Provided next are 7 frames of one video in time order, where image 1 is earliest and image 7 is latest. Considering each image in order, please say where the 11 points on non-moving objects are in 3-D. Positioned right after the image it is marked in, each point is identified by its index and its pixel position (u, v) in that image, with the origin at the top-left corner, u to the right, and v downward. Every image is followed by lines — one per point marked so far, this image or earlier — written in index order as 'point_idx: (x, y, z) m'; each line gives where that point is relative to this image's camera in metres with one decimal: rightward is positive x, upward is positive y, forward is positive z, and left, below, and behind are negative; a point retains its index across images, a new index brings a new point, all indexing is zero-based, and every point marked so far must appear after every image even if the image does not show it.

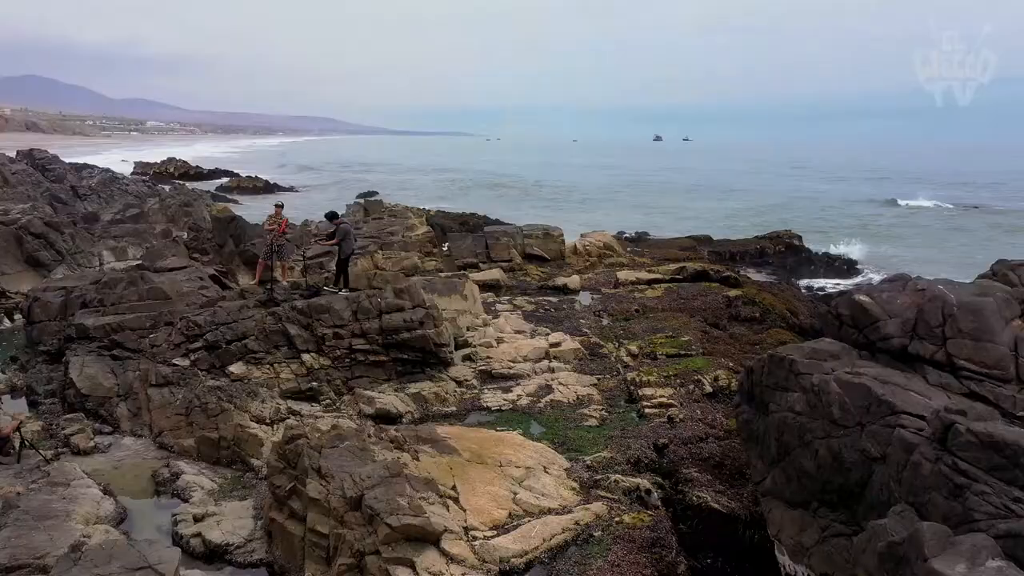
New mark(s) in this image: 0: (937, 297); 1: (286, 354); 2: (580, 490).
0: (+3.8, -0.1, +7.3) m
1: (-3.8, -1.1, +13.4) m
2: (+0.8, -2.5, +9.8) m
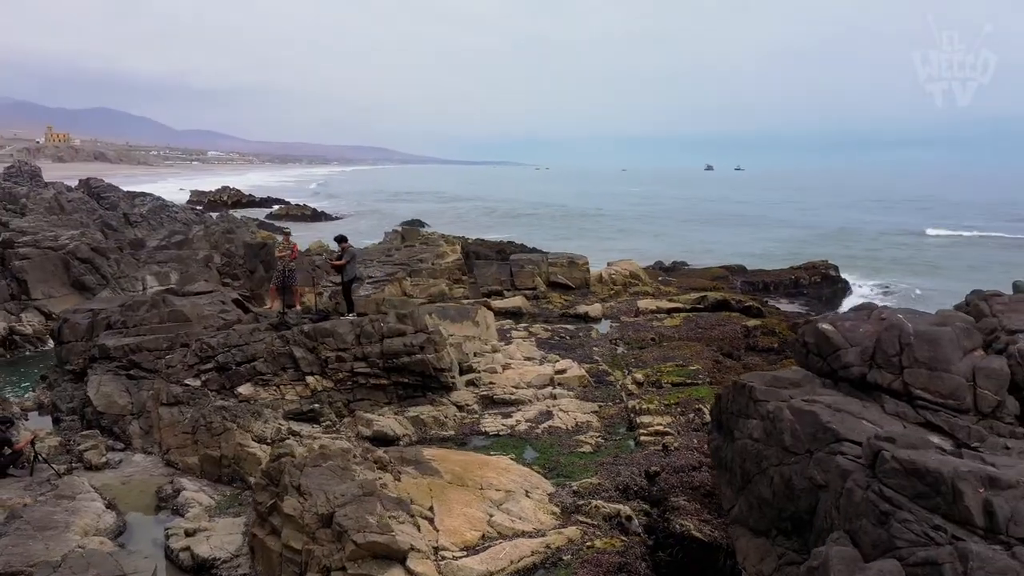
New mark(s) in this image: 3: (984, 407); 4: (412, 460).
0: (+3.5, -0.3, +7.3) m
1: (-3.8, -1.5, +13.8) m
2: (+0.6, -2.8, +9.9) m
3: (+4.0, -1.0, +6.8) m
4: (-1.3, -2.2, +10.3) m
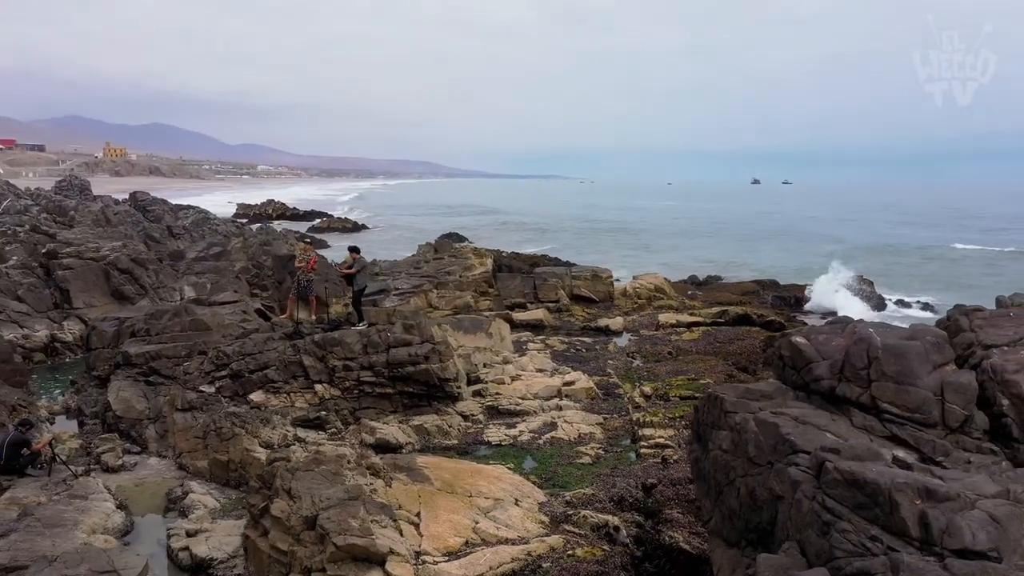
0: (+3.2, -0.5, +7.3) m
1: (-3.8, -1.7, +14.2) m
2: (+0.5, -3.0, +10.0) m
3: (+3.7, -1.1, +6.8) m
4: (-1.4, -2.4, +10.5) m
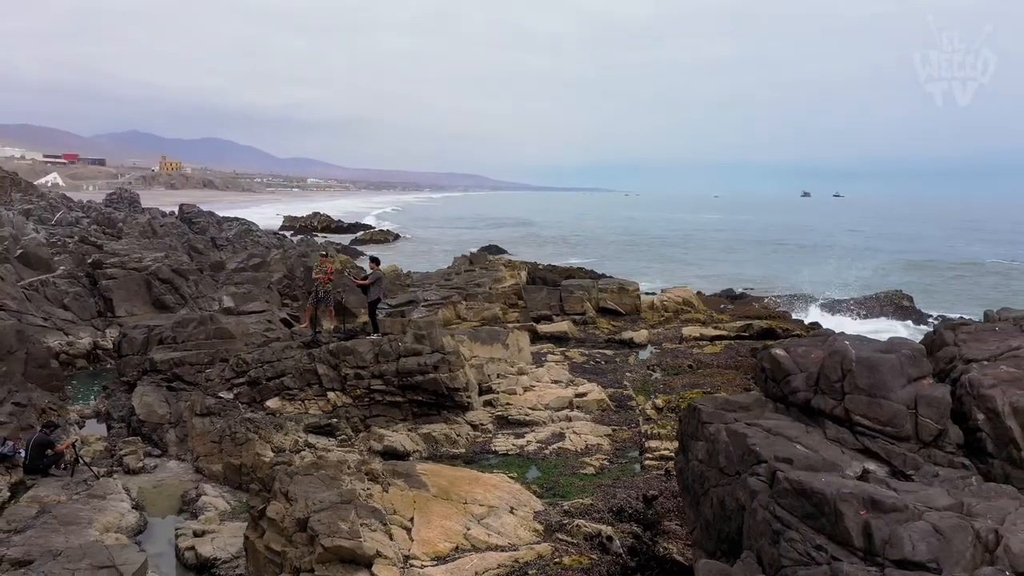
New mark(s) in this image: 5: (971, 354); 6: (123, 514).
0: (+3.0, -0.6, +7.3) m
1: (-3.6, -1.9, +14.5) m
2: (+0.4, -3.1, +10.1) m
3: (+3.5, -1.2, +6.7) m
4: (-1.5, -2.5, +10.7) m
5: (+4.3, -0.6, +7.4) m
6: (-5.6, -3.2, +11.5) m
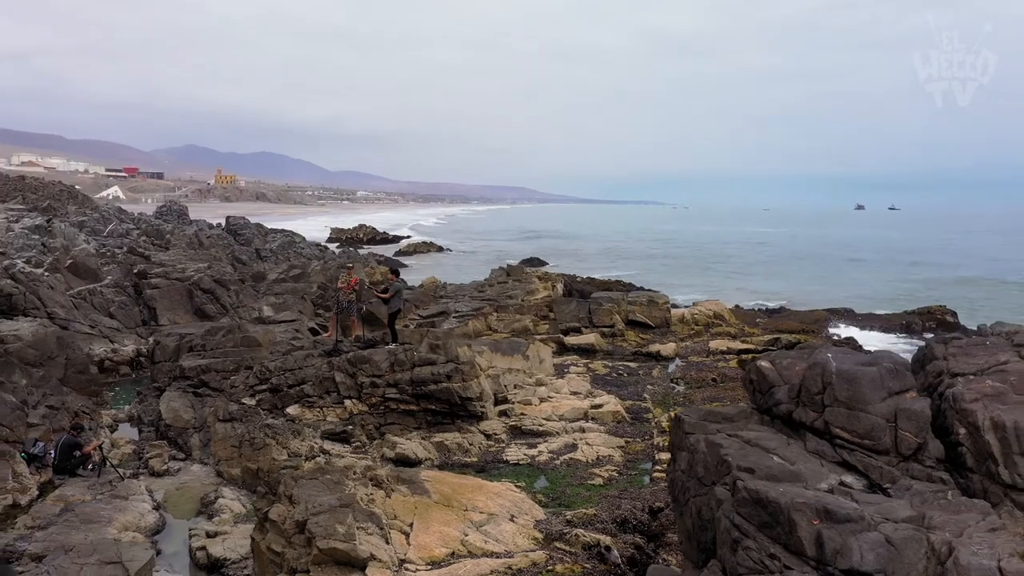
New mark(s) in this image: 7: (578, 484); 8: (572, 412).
0: (+2.8, -0.7, +7.3) m
1: (-3.3, -2.1, +14.9) m
2: (+0.4, -3.2, +10.3) m
3: (+3.3, -1.4, +6.7) m
4: (-1.4, -2.6, +10.9) m
5: (+4.1, -0.7, +7.4) m
6: (-5.5, -3.4, +11.9) m
7: (+1.1, -3.1, +12.8) m
8: (+1.2, -2.5, +15.8) m
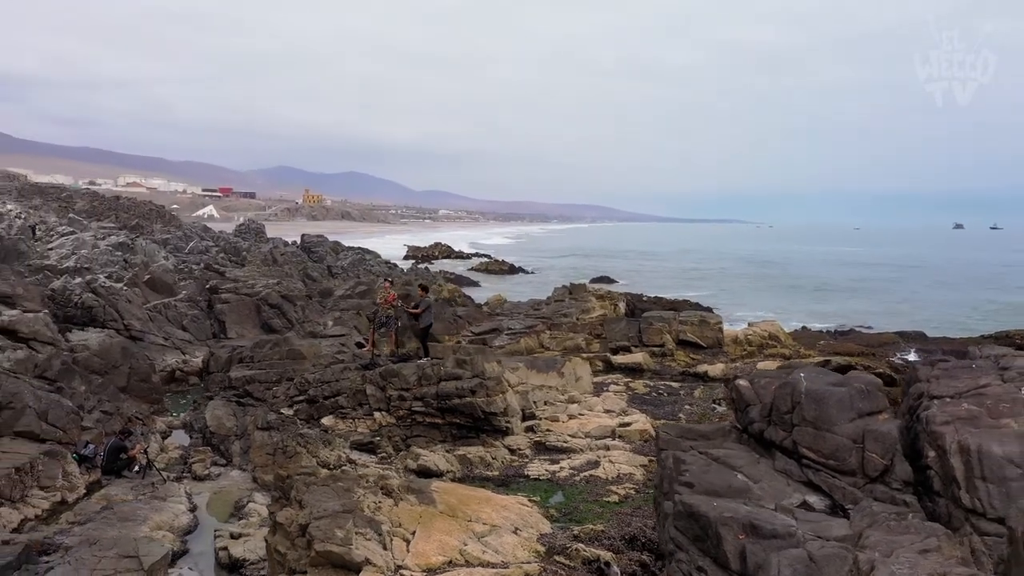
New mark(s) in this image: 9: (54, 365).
0: (+2.6, -0.9, +7.3) m
1: (-2.9, -2.4, +15.4) m
2: (+0.4, -3.5, +10.4) m
3: (+3.0, -1.5, +6.7) m
4: (-1.3, -2.9, +11.3) m
5: (+3.9, -0.9, +7.3) m
6: (-5.3, -3.6, +12.7) m
7: (+1.3, -3.4, +12.9) m
8: (+1.7, -2.8, +15.9) m
9: (-9.1, -1.5, +15.8) m
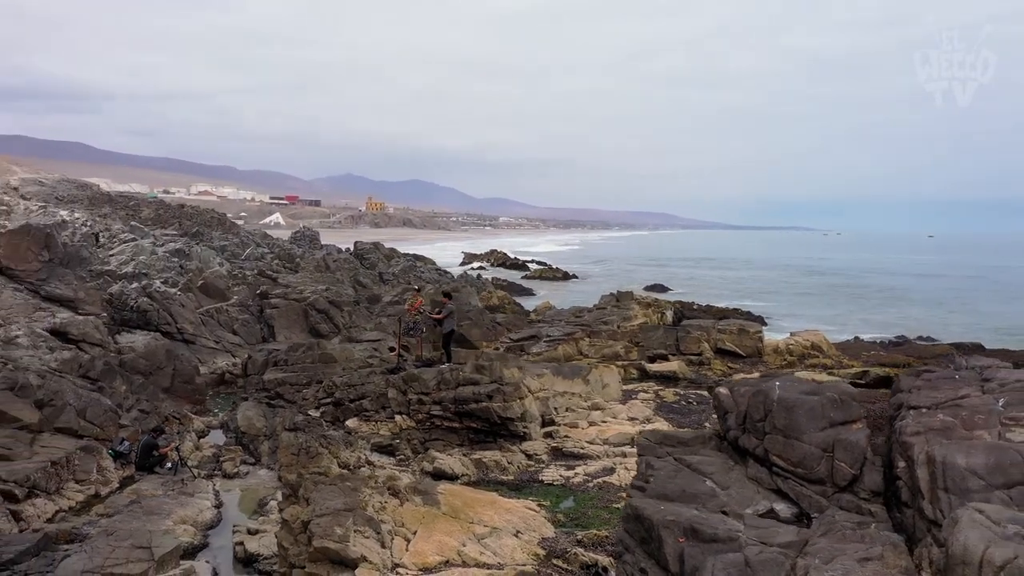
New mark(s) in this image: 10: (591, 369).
0: (+2.4, -1.0, +7.4) m
1: (-2.5, -2.5, +15.8) m
2: (+0.4, -3.6, +10.6) m
3: (+2.7, -1.6, +6.7) m
4: (-1.3, -3.0, +11.6) m
5: (+3.6, -1.0, +7.2) m
6: (-5.2, -3.7, +13.2) m
7: (+1.5, -3.5, +12.9) m
8: (+2.1, -3.0, +16.0) m
9: (-8.7, -1.6, +16.7) m
10: (+1.9, -1.9, +19.3) m
